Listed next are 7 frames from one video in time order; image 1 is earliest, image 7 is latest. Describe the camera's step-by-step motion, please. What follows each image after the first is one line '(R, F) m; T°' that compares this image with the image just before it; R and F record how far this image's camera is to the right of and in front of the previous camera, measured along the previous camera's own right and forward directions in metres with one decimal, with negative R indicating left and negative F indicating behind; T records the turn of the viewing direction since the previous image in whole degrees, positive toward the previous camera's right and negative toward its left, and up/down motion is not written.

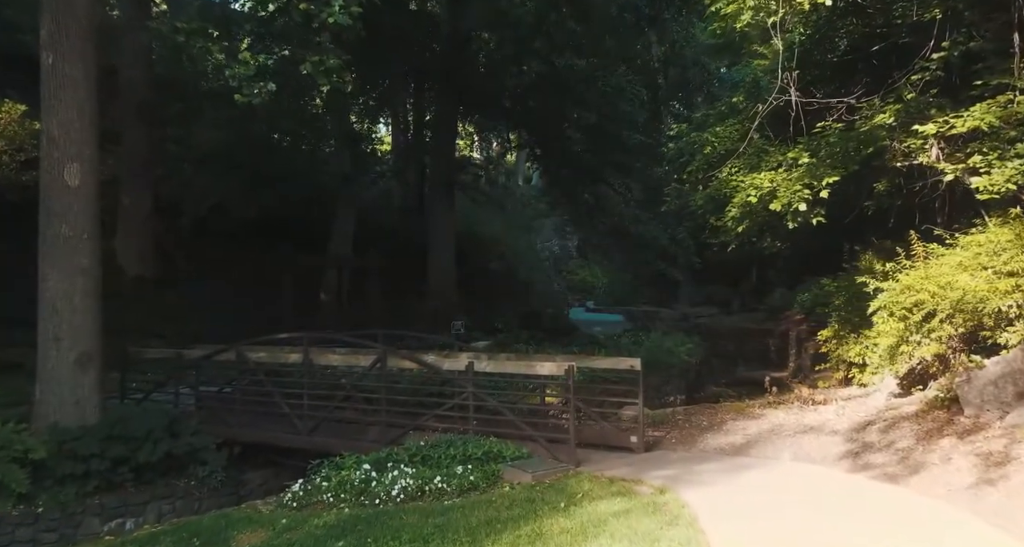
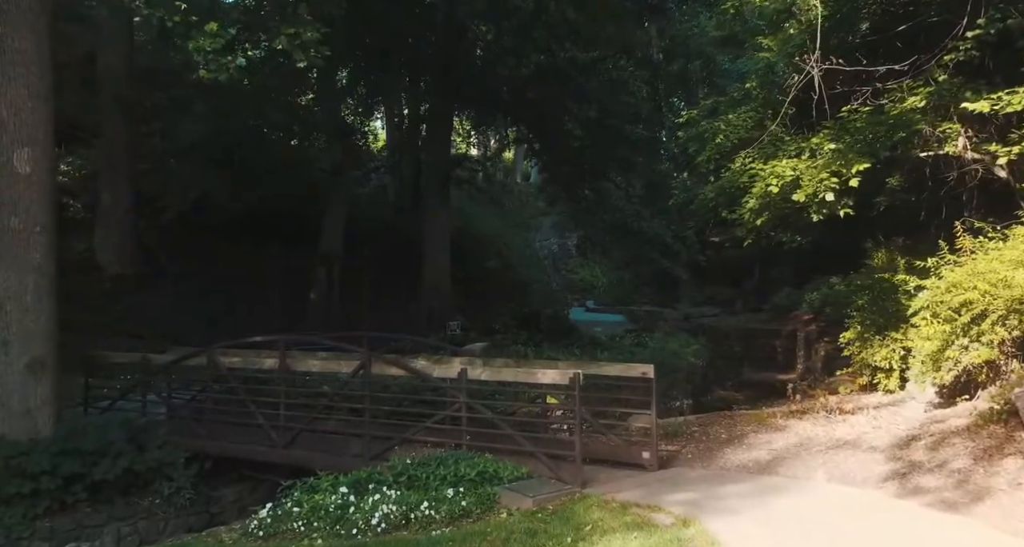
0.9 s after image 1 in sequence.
(0.0, +0.6) m; 0°
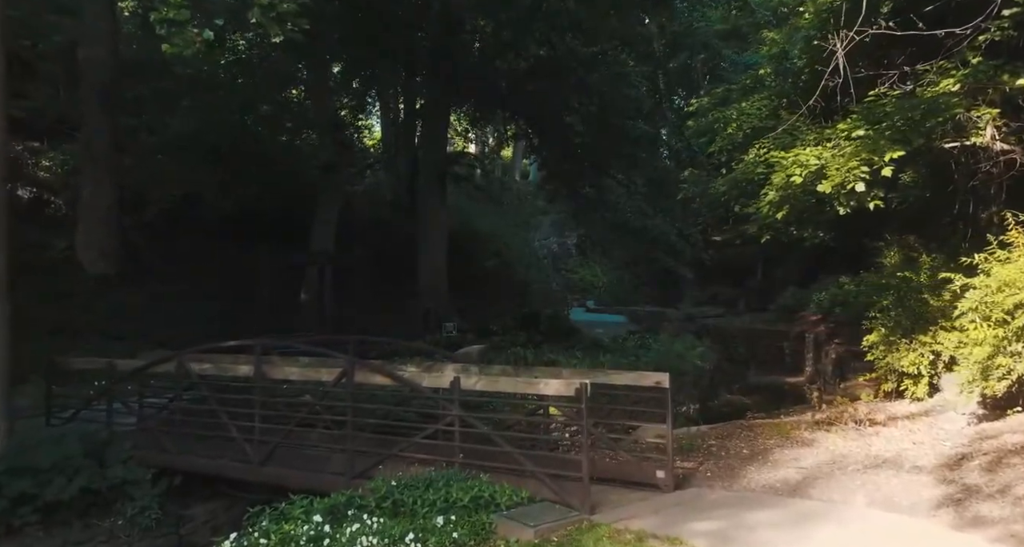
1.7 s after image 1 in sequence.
(0.0, +0.6) m; 0°
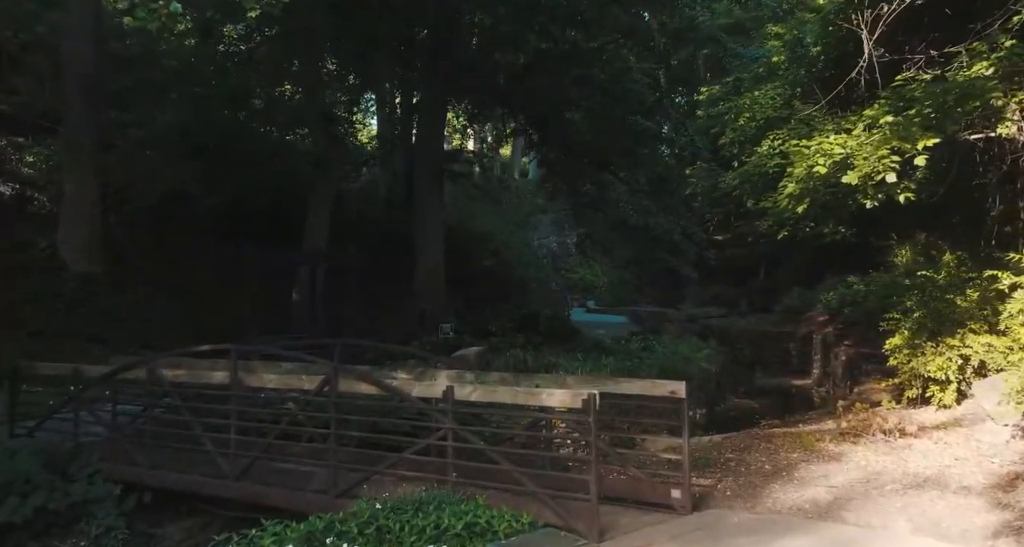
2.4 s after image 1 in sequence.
(0.0, +0.5) m; 0°
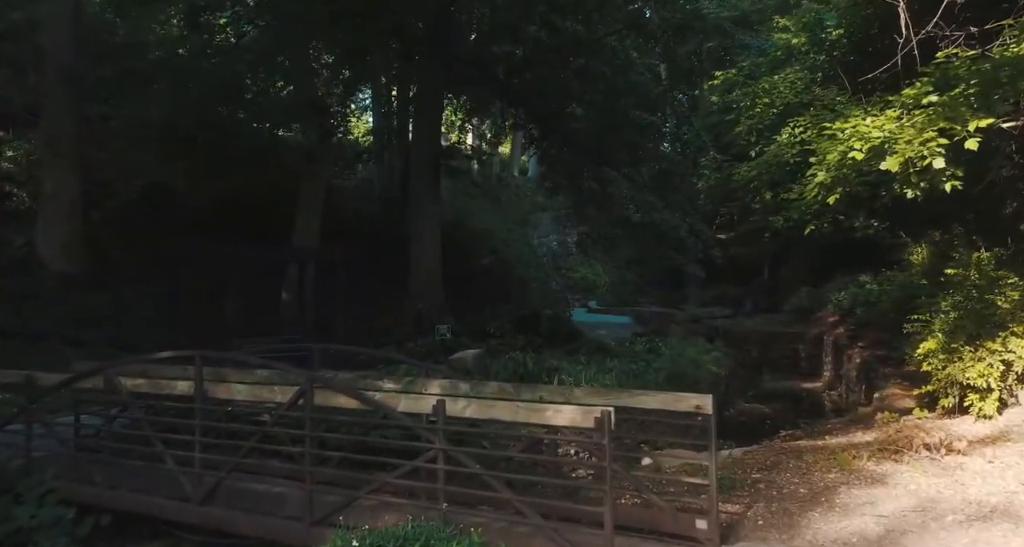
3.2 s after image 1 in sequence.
(0.0, +0.6) m; 0°
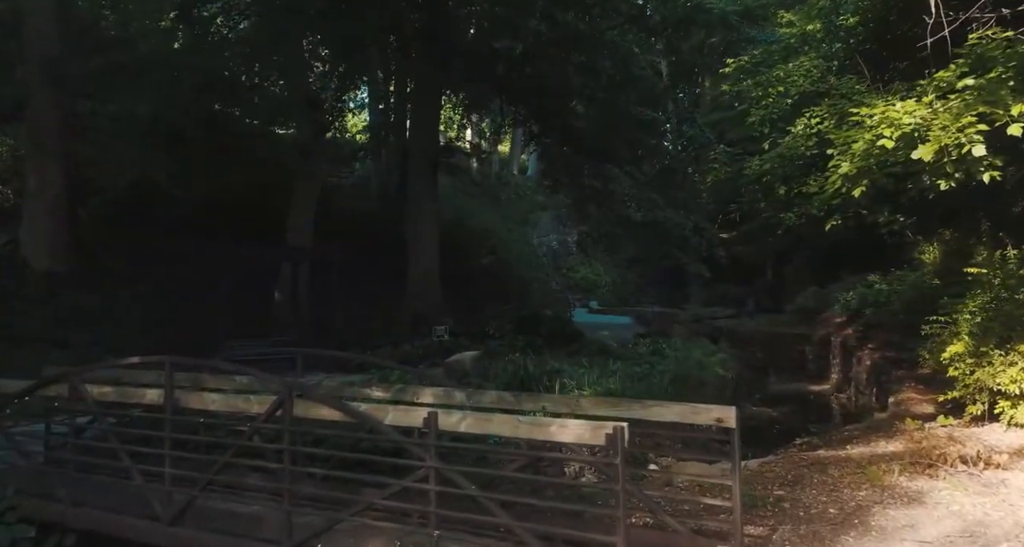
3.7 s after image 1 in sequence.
(0.0, +0.4) m; 0°
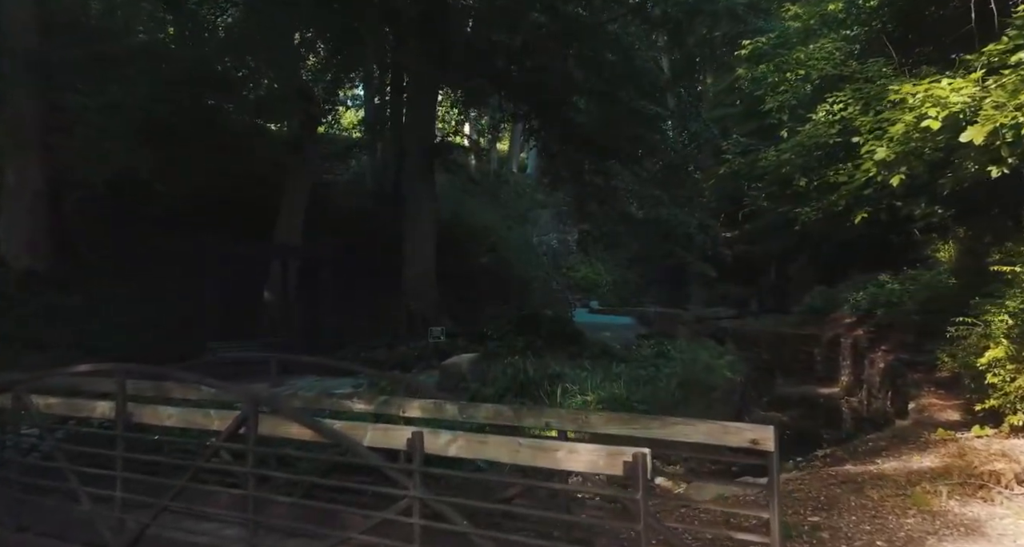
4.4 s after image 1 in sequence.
(0.0, +0.5) m; 0°
